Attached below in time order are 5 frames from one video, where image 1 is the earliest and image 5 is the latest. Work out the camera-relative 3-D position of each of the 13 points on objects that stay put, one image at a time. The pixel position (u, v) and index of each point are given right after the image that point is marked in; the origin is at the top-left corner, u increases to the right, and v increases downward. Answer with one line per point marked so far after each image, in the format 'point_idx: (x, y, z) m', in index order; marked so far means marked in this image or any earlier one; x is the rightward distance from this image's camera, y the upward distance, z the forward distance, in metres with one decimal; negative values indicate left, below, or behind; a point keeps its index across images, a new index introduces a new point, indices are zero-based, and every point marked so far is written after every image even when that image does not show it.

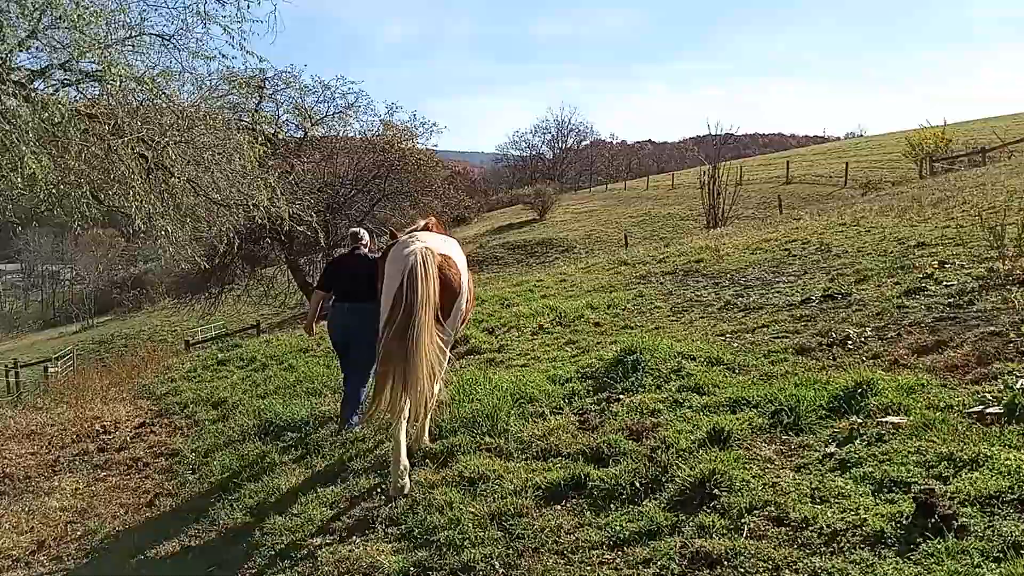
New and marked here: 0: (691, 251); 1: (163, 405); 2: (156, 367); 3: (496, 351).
0: (+3.0, +0.6, +14.5) m
1: (-4.0, -1.3, +10.0) m
2: (-5.6, -1.2, +13.8) m
3: (-0.1, -0.6, +7.9) m
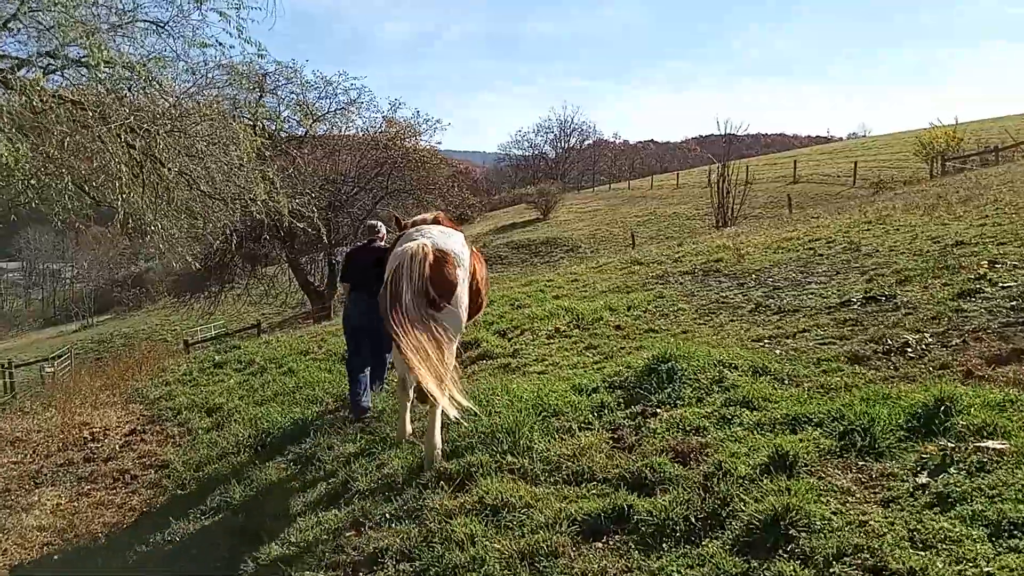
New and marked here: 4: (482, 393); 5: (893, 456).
0: (+3.2, +0.6, +14.0) m
1: (-3.9, -1.3, +9.5) m
2: (-5.5, -1.2, +13.2) m
3: (0.0, -0.6, +7.4) m
4: (-0.2, -0.7, +5.8) m
5: (+1.5, -0.7, +3.4) m
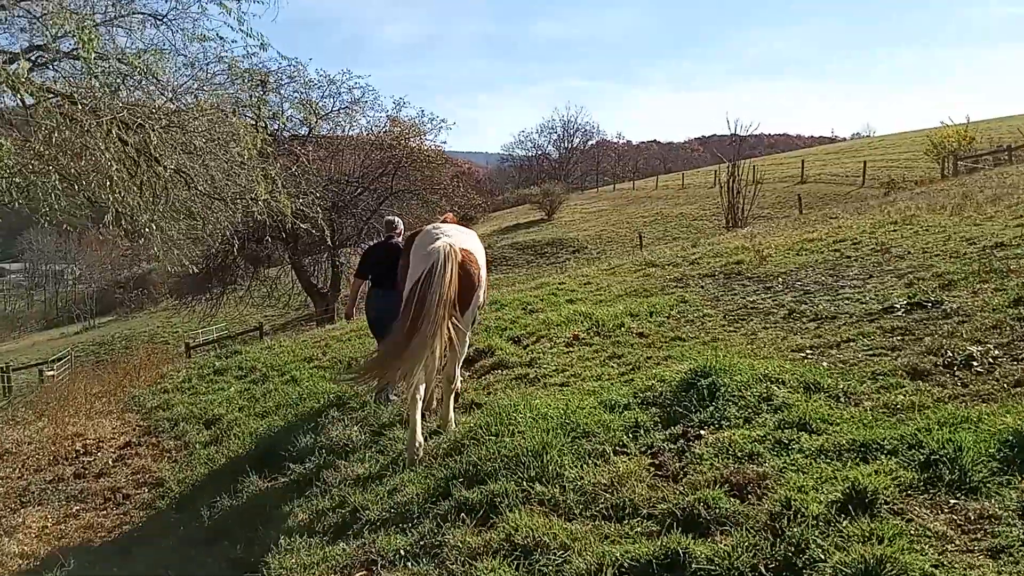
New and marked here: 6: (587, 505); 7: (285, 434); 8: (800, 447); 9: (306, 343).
0: (+3.3, +0.6, +13.5) m
1: (-3.8, -1.4, +9.0) m
2: (-5.4, -1.3, +12.8) m
3: (+0.1, -0.6, +6.9) m
4: (-0.1, -0.7, +5.4) m
5: (+1.6, -0.7, +3.0) m
6: (+0.3, -0.9, +3.6) m
7: (-1.7, -1.1, +6.4) m
8: (+1.2, -0.7, +3.7) m
9: (-3.0, -0.8, +12.8) m
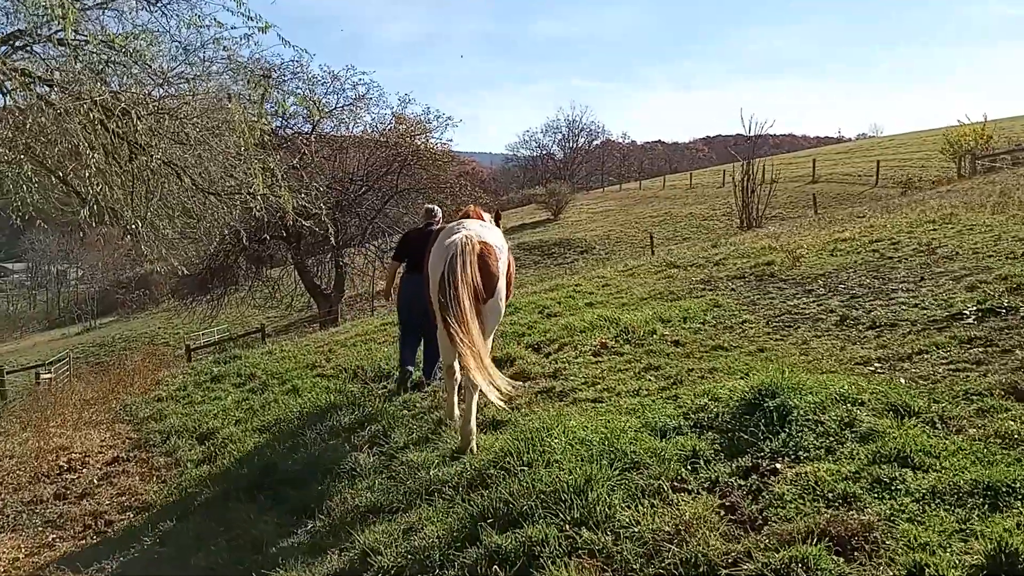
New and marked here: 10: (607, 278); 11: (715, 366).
0: (+3.5, +0.6, +12.9) m
1: (-3.6, -1.4, +8.4) m
2: (-5.2, -1.3, +12.2) m
3: (+0.3, -0.6, +6.2) m
4: (+0.1, -0.8, +4.7) m
5: (+1.8, -0.7, +2.3) m
6: (+0.5, -0.9, +3.0) m
7: (-1.5, -1.1, +5.7) m
8: (+1.4, -0.7, +3.0) m
9: (-2.9, -0.8, +12.1) m
10: (+1.5, +0.2, +13.9) m
11: (+1.3, -0.5, +5.6) m
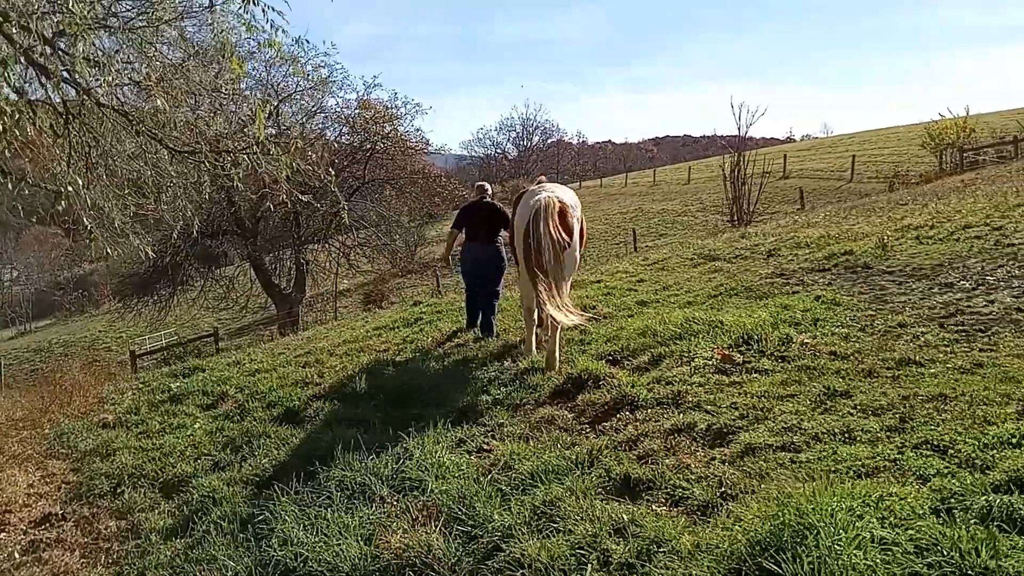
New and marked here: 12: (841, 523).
0: (+3.7, +0.6, +11.2) m
1: (-3.1, -1.4, +6.3) m
2: (-4.9, -1.3, +10.0) m
3: (+0.9, -0.6, +4.4) m
4: (+0.8, -0.7, +2.9) m
5: (+2.6, -0.7, +0.6) m
6: (+1.2, -0.9, +1.2) m
7: (-0.9, -1.1, +3.8) m
8: (+2.1, -0.7, +1.3) m
9: (-2.6, -0.8, +10.1) m
10: (+1.6, +0.2, +12.2) m
11: (+1.9, -0.5, +3.9) m
12: (+0.9, -0.7, +2.5) m
